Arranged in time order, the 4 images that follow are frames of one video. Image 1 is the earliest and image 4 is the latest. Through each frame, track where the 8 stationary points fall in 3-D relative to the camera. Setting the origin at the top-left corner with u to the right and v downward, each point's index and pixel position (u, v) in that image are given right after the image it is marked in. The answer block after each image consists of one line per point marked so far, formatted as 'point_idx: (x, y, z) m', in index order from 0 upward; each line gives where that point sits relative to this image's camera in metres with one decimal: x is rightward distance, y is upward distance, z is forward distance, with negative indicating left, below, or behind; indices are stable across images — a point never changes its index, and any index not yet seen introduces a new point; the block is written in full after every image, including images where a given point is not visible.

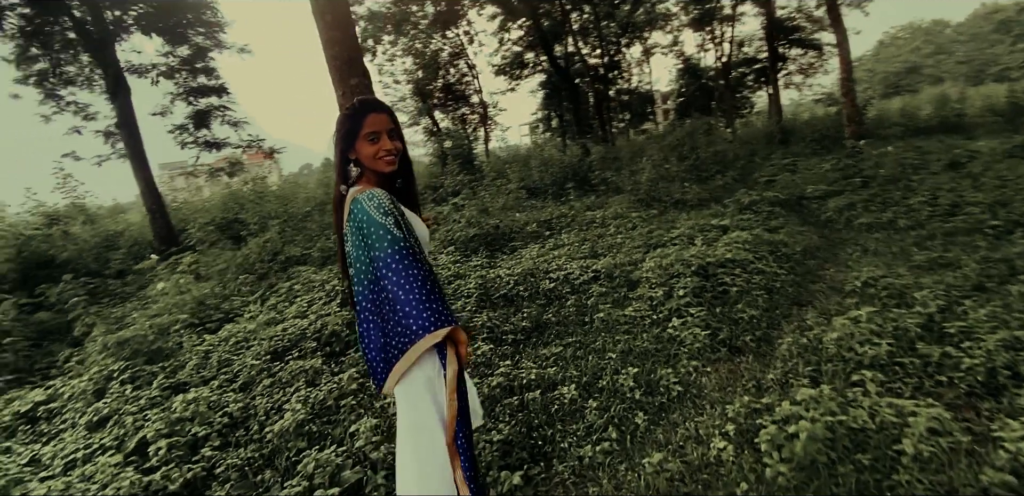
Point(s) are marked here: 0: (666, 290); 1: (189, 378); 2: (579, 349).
0: (+1.3, -0.4, +4.2) m
1: (-2.4, -0.9, +3.6) m
2: (+0.5, -0.7, +3.5) m
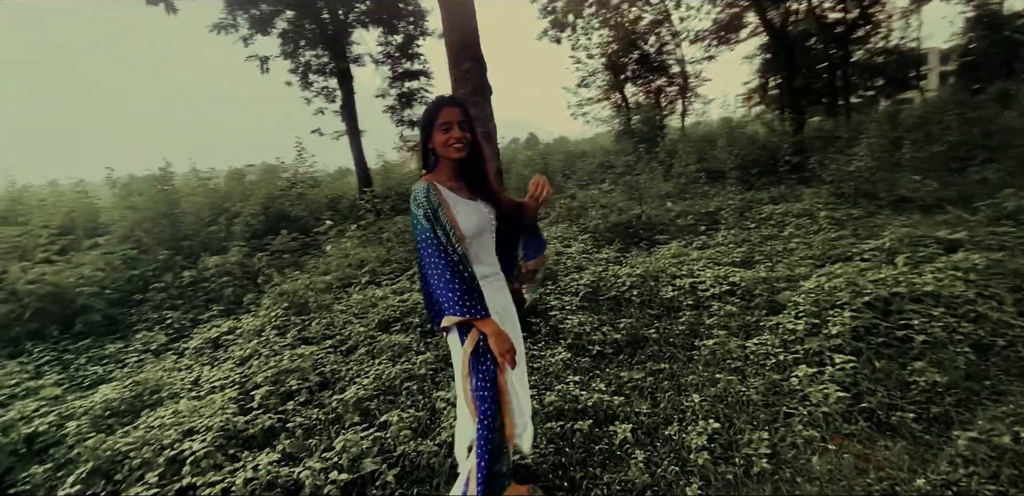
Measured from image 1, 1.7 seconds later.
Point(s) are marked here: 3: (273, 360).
0: (+2.0, -0.5, +3.3) m
1: (-1.7, -0.7, +4.1) m
2: (+0.9, -0.8, +2.9) m
3: (-1.8, -0.9, +3.7) m
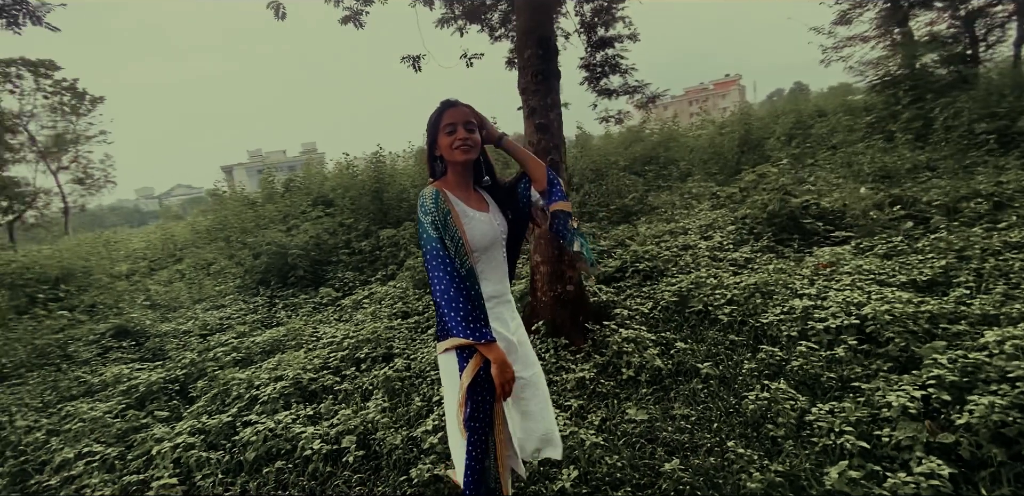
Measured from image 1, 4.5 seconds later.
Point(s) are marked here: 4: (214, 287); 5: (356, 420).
0: (+1.9, -0.7, +2.2) m
1: (-1.0, -0.6, +4.7) m
2: (+0.8, -0.9, +2.4) m
3: (-1.3, -0.7, +4.4) m
4: (-4.2, -0.5, +6.7) m
5: (-0.9, -1.0, +2.9) m
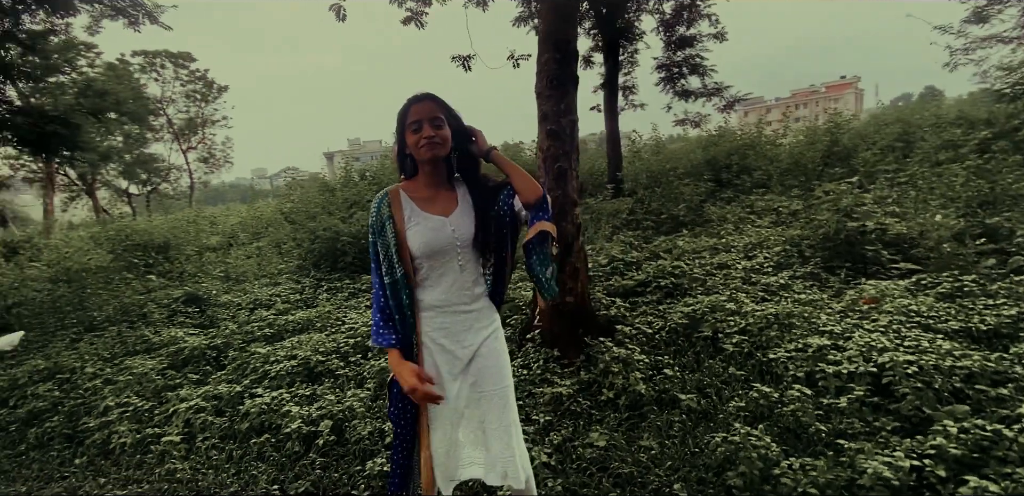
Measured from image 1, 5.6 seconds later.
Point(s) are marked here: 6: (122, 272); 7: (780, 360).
0: (+1.6, -0.9, +1.9) m
1: (-0.8, -0.5, +4.8) m
2: (+0.5, -1.0, +2.3) m
3: (-1.2, -0.7, +4.6) m
4: (-3.6, -0.3, +7.4) m
5: (-1.1, -1.0, +3.0) m
6: (-5.8, -0.4, +7.2) m
7: (+1.6, -0.7, +2.9) m
